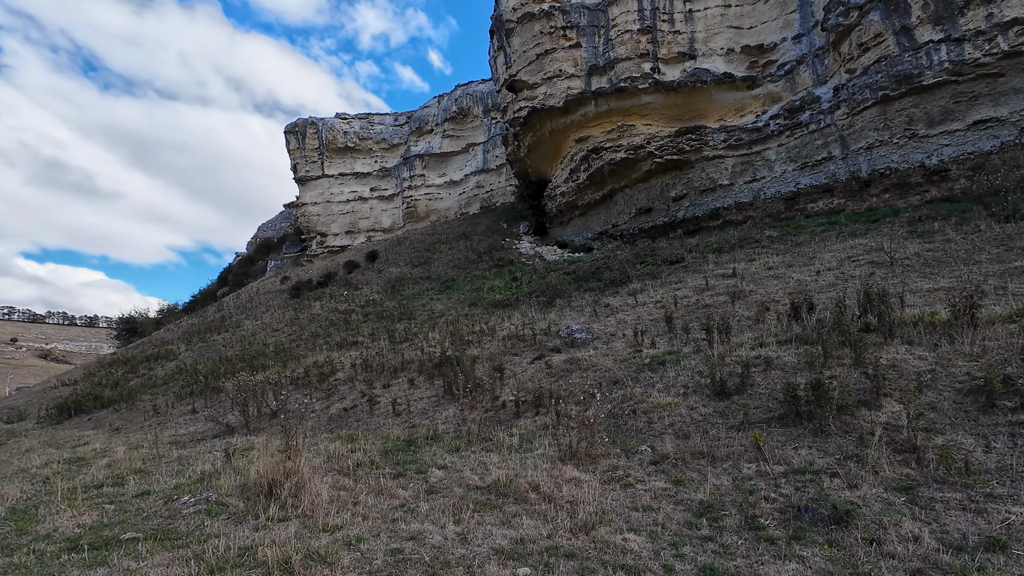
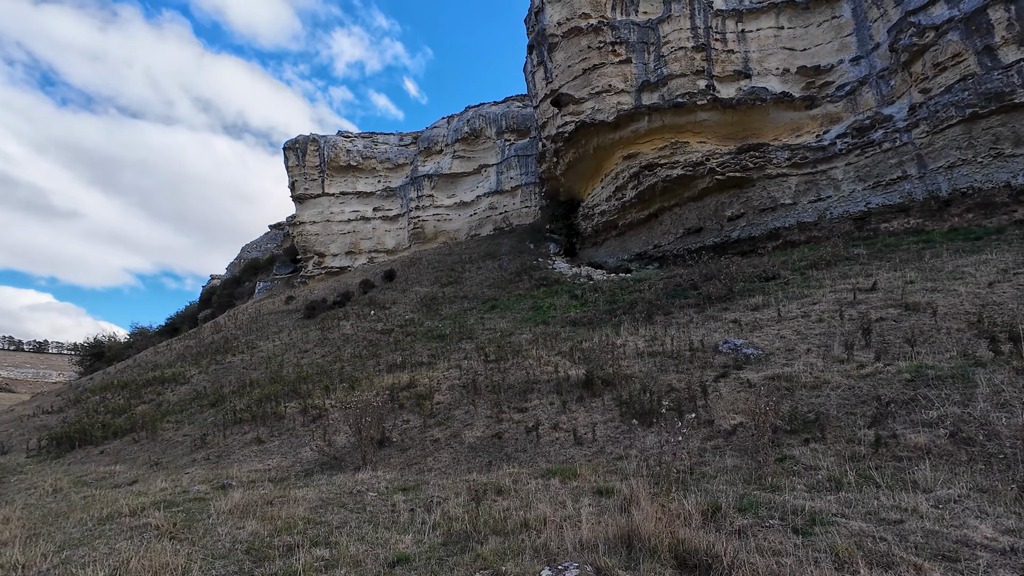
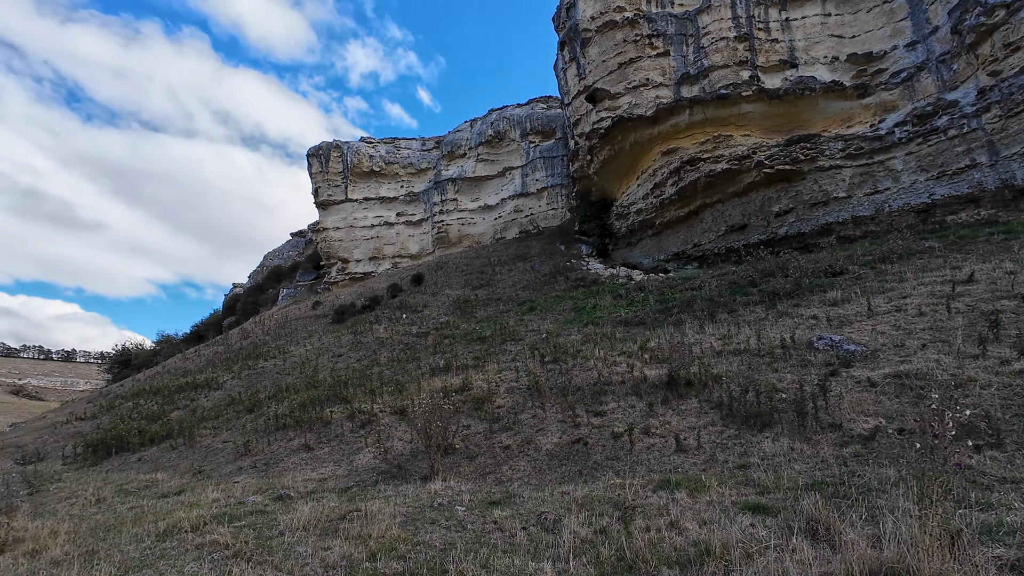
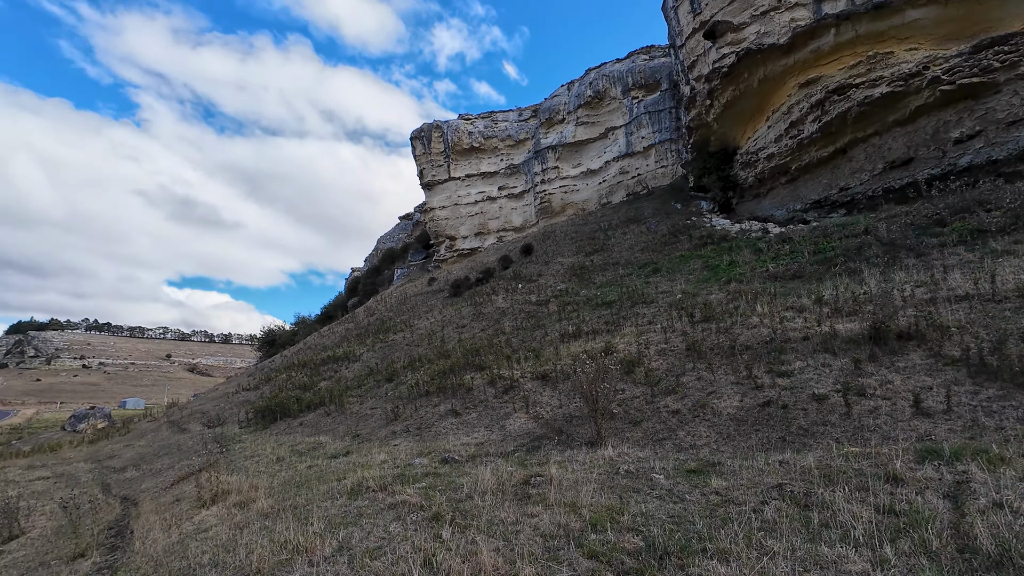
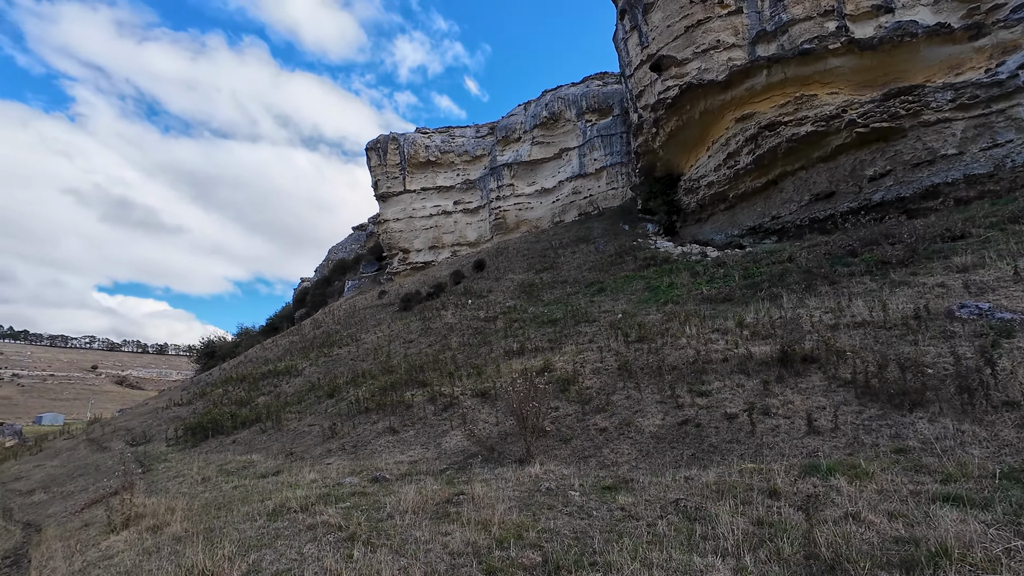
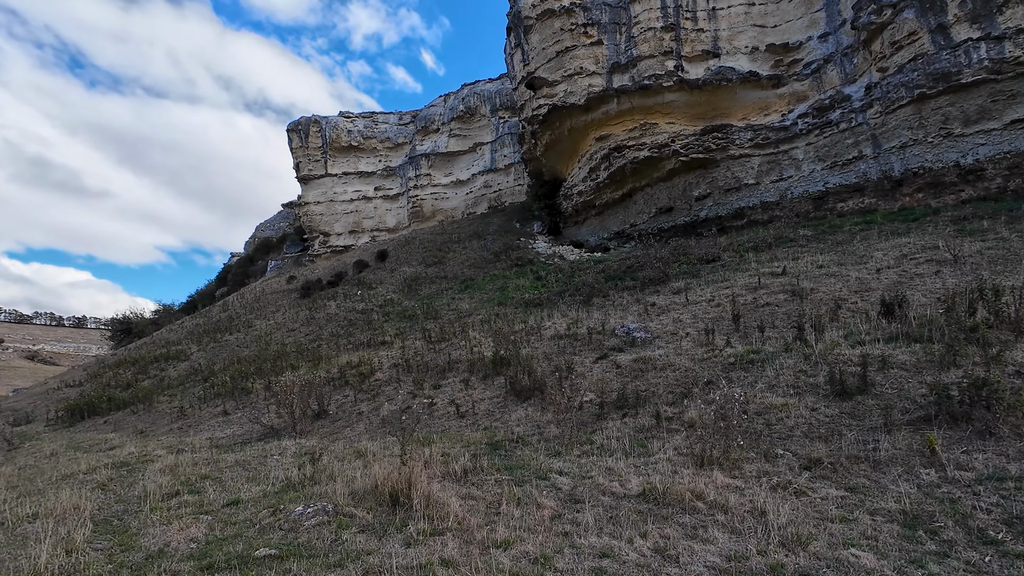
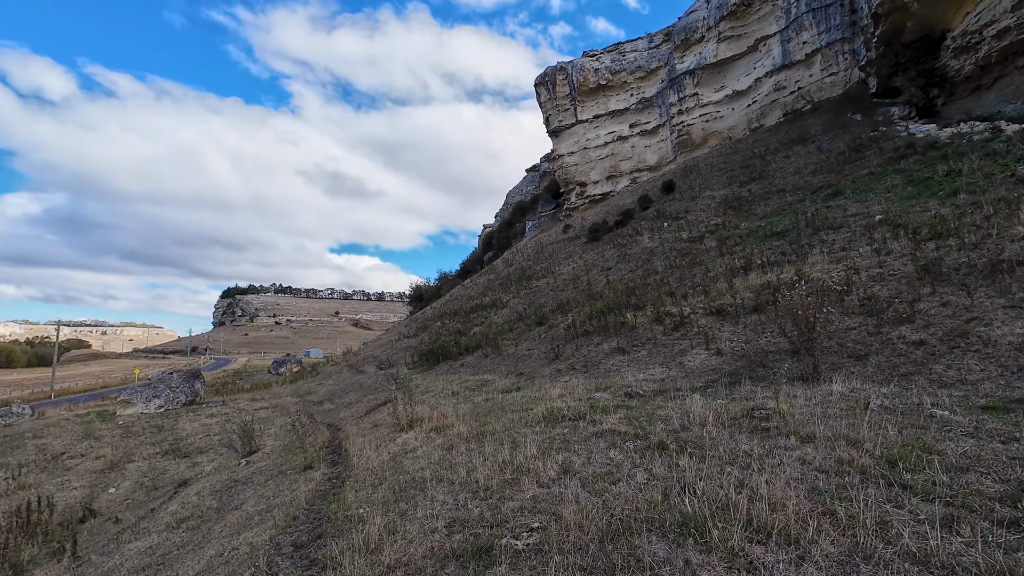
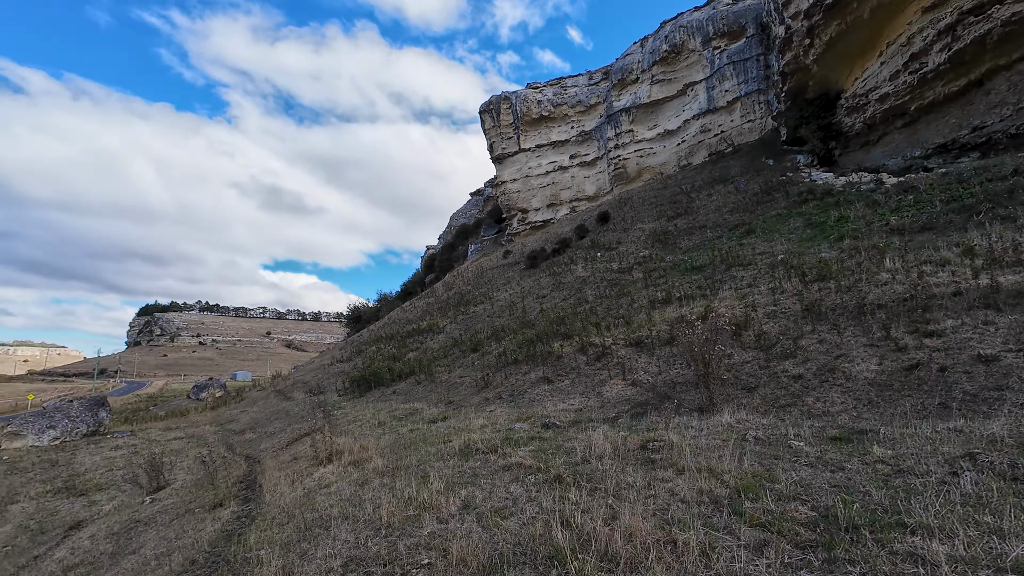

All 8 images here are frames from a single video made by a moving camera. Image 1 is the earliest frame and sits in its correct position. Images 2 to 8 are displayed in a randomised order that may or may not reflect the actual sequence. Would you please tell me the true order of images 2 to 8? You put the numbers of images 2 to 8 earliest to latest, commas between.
6, 2, 3, 5, 4, 8, 7
